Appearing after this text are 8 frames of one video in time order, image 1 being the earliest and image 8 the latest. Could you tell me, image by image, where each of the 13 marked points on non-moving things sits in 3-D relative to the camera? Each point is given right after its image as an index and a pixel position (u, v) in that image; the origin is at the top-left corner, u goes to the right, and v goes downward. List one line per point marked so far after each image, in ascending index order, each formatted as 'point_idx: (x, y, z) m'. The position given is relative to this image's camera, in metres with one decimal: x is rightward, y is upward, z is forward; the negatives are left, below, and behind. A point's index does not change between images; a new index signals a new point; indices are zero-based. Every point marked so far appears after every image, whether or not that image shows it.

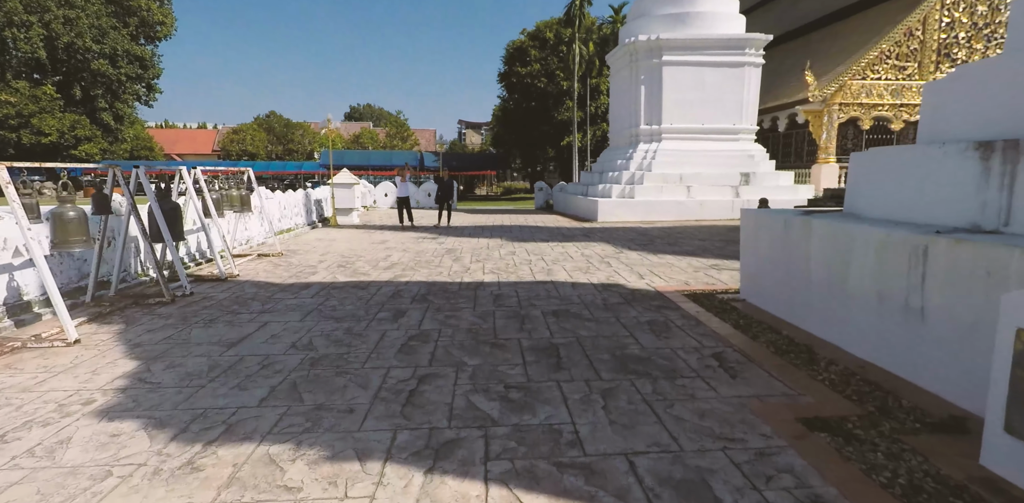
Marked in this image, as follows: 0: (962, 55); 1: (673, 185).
0: (+9.8, +4.3, +11.5) m
1: (+3.0, +1.2, +9.8) m
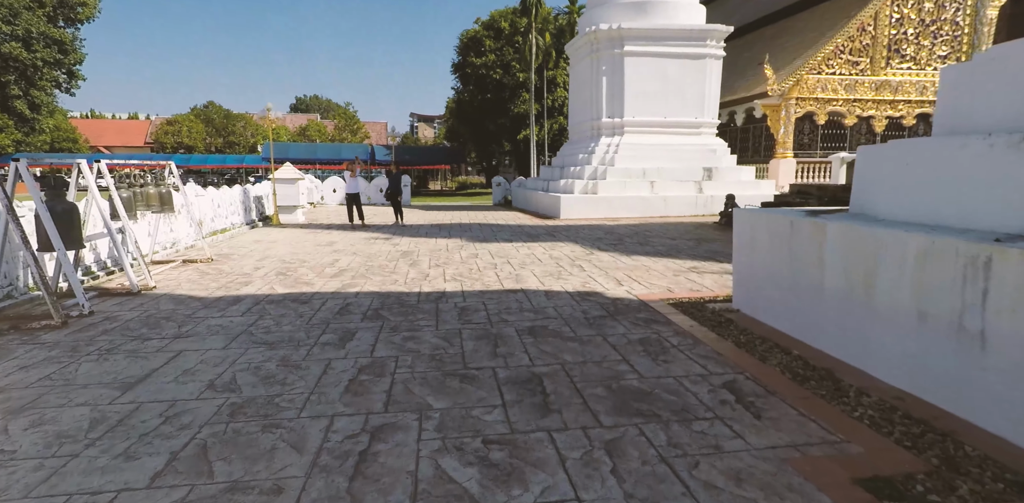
0: (+8.8, +4.5, +11.8) m
1: (+2.2, +1.3, +9.6) m
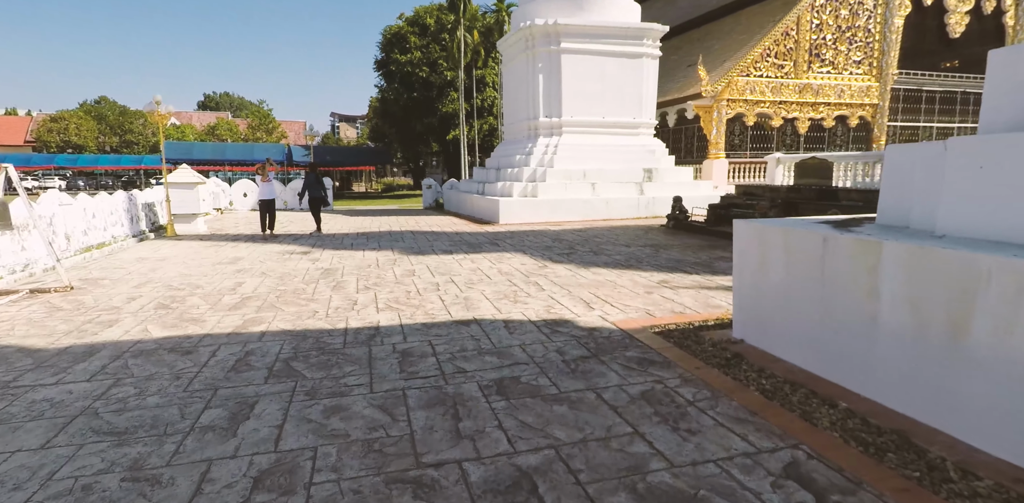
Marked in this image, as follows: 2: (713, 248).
0: (+7.3, +4.5, +12.2) m
1: (+1.1, +1.2, +9.1) m
2: (+2.1, 0.0, +5.5) m
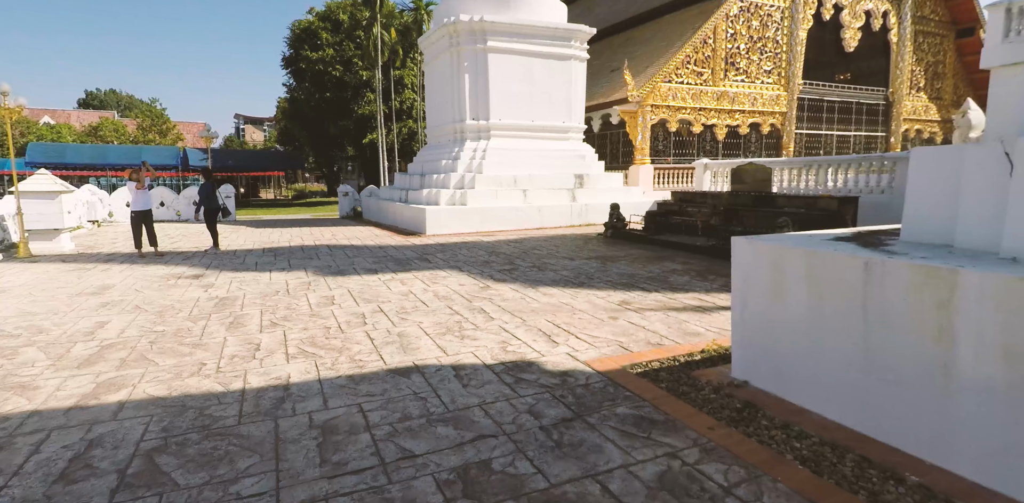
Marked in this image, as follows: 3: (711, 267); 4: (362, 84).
0: (+5.5, +4.5, +12.6) m
1: (-0.1, +1.0, +8.7) m
2: (+1.5, -0.1, +5.2) m
3: (+1.8, -0.1, +4.7) m
4: (-5.6, +6.2, +19.6) m
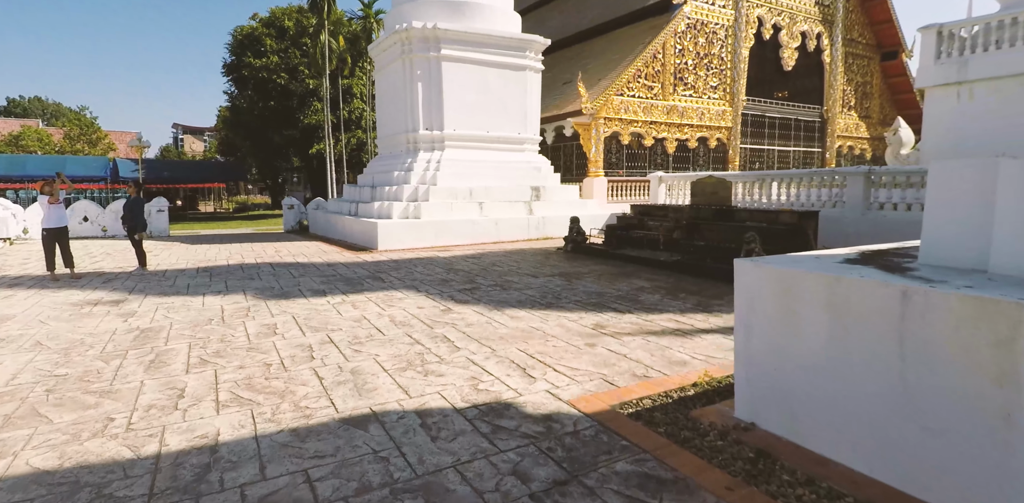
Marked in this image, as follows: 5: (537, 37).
0: (+4.4, +4.2, +12.9) m
1: (-0.8, +0.8, +8.3) m
2: (+1.1, -0.2, +5.0) m
3: (+1.4, -0.3, +4.5) m
4: (-7.3, +5.7, +18.9) m
5: (+0.4, +3.7, +9.2) m
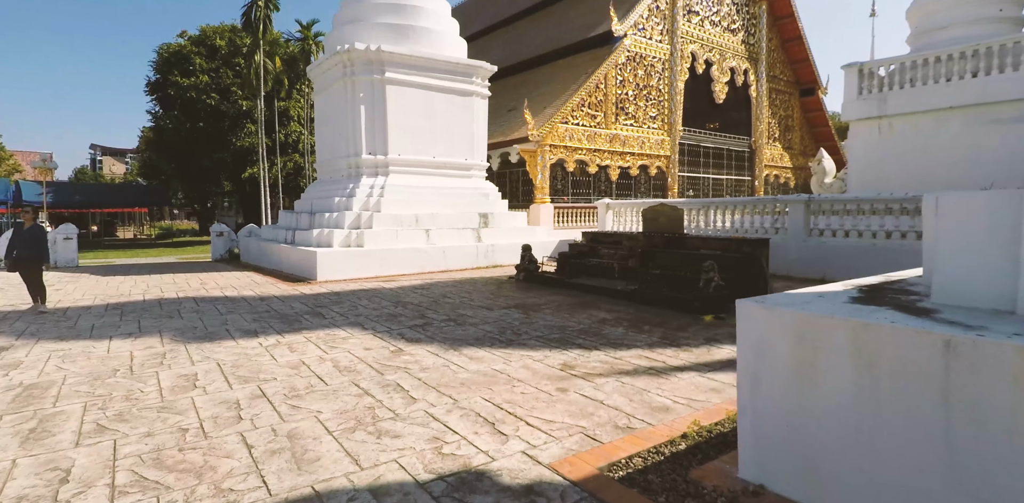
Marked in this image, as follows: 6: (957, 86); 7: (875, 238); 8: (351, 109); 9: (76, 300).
0: (+3.0, +3.5, +13.2) m
1: (-1.5, +0.3, +8.0) m
2: (+0.7, -0.5, +4.8) m
3: (+1.1, -0.5, +4.4) m
4: (-9.2, +4.7, +17.9) m
5: (-0.5, +3.2, +9.0) m
6: (+5.9, +2.2, +7.0) m
7: (+4.0, +0.2, +5.8) m
8: (-2.5, +2.2, +8.3) m
9: (-5.1, -0.6, +6.1) m
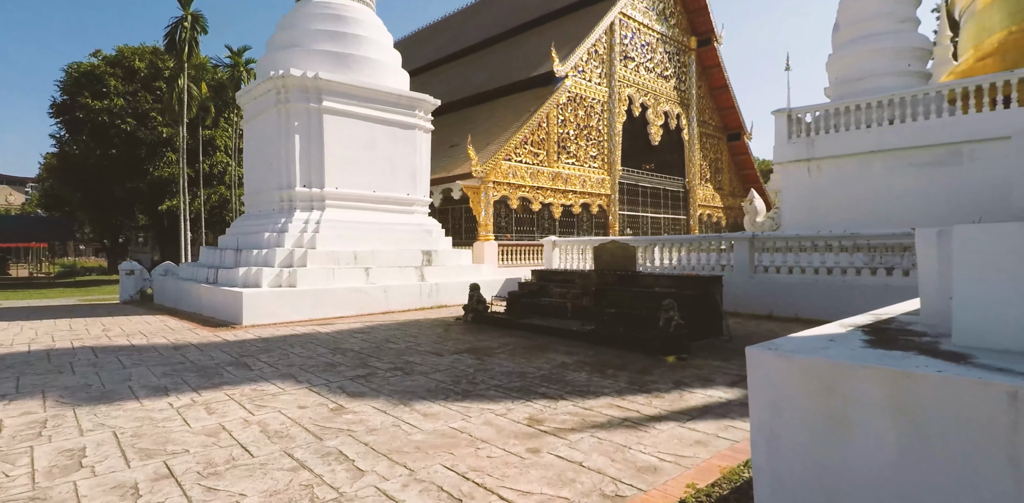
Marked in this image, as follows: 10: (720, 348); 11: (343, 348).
0: (+1.6, +2.6, +13.4) m
1: (-2.3, -0.2, +7.4) m
2: (+0.3, -0.9, +4.5) m
3: (+0.7, -0.8, +4.1) m
4: (-11.1, +3.4, +16.7) m
5: (-1.4, +2.6, +8.8) m
6: (+5.1, +1.7, +7.5) m
7: (+3.4, -0.3, +5.9) m
8: (-3.3, +1.6, +7.8) m
9: (-5.6, -1.0, +5.2) m
10: (+1.8, -0.8, +4.5) m
11: (-1.5, -0.9, +4.8) m
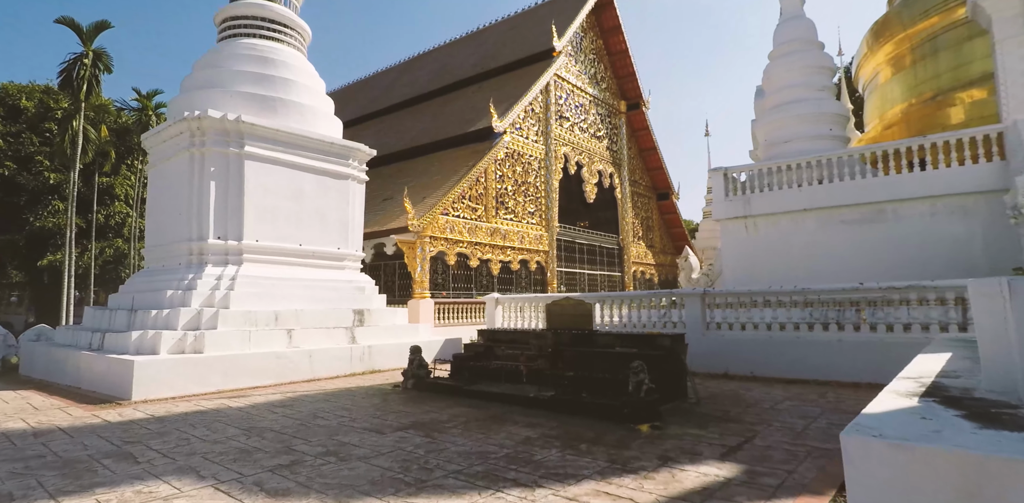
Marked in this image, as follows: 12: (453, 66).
0: (0.0, +1.2, +13.2) m
1: (-3.0, -1.0, +6.6) m
2: (-0.1, -1.3, +4.0) m
3: (+0.4, -1.2, +3.7) m
4: (-13.1, +1.7, +14.9) m
5: (-2.3, +1.7, +8.4) m
6: (+4.3, +0.9, +7.8) m
7: (+2.8, -0.9, +5.8) m
8: (-4.1, +0.9, +7.0) m
9: (-6.0, -1.5, +3.8) m
10: (+1.4, -1.3, +4.2) m
11: (-1.9, -1.3, +4.0) m
12: (-2.0, +6.2, +17.7) m
